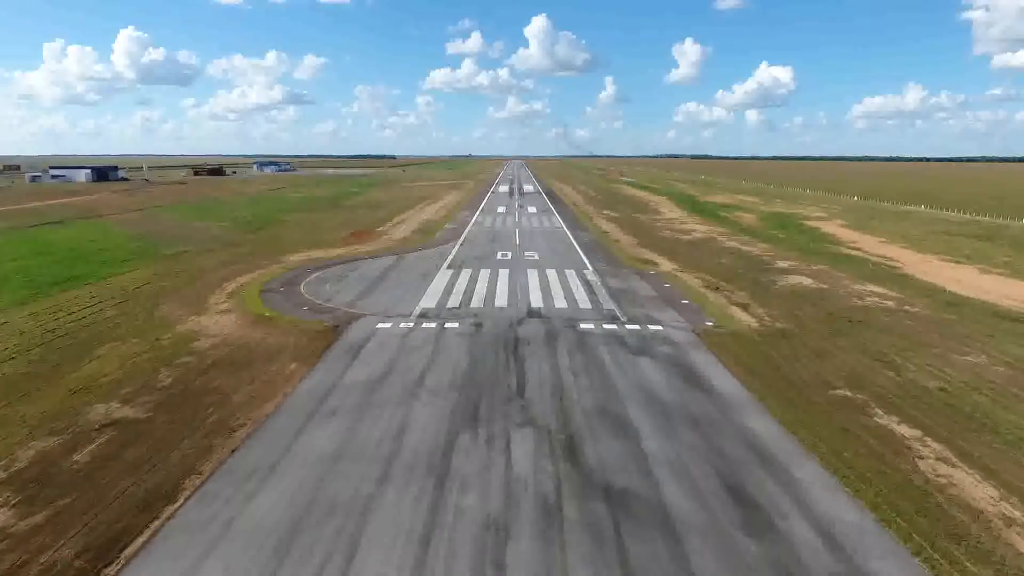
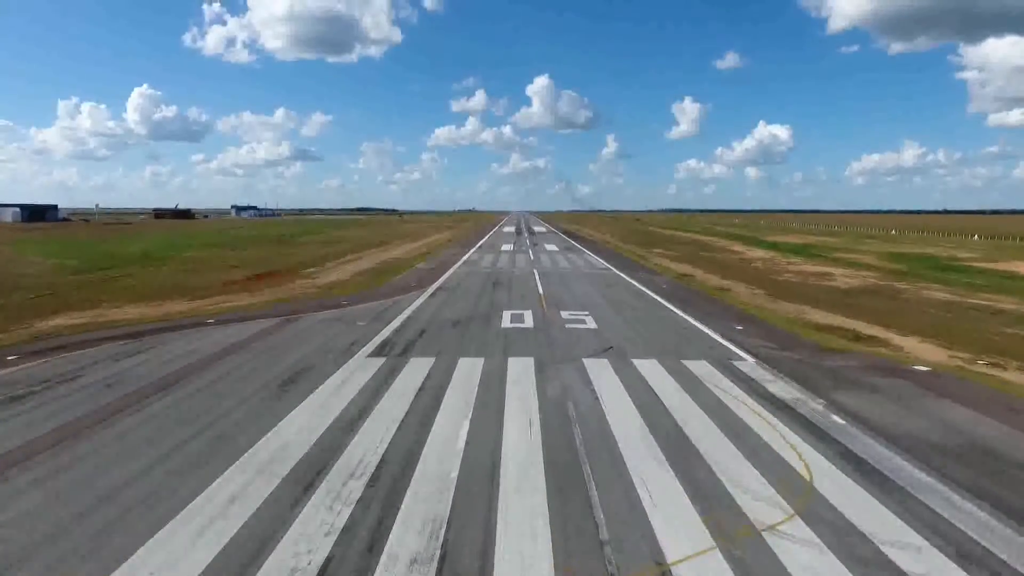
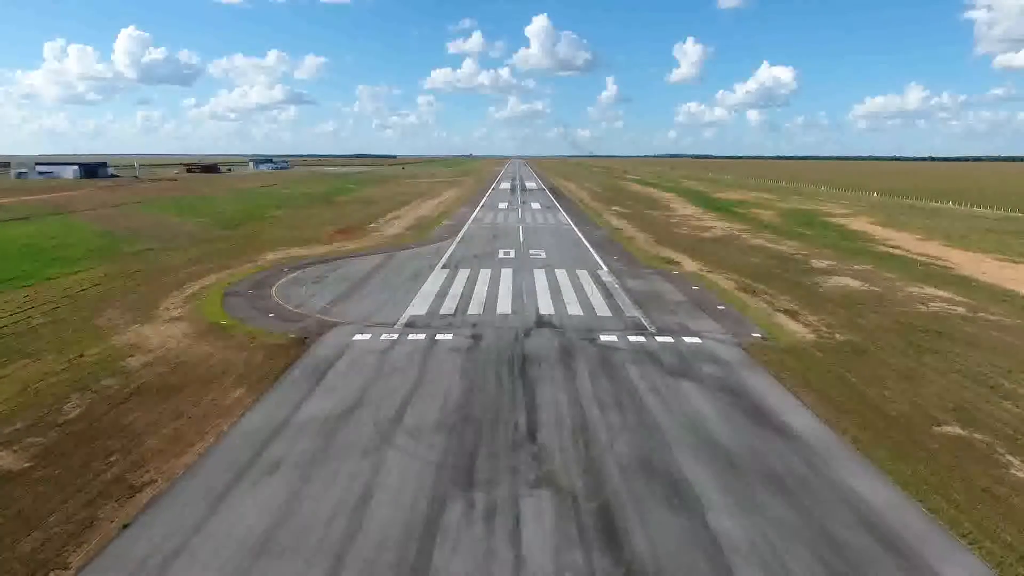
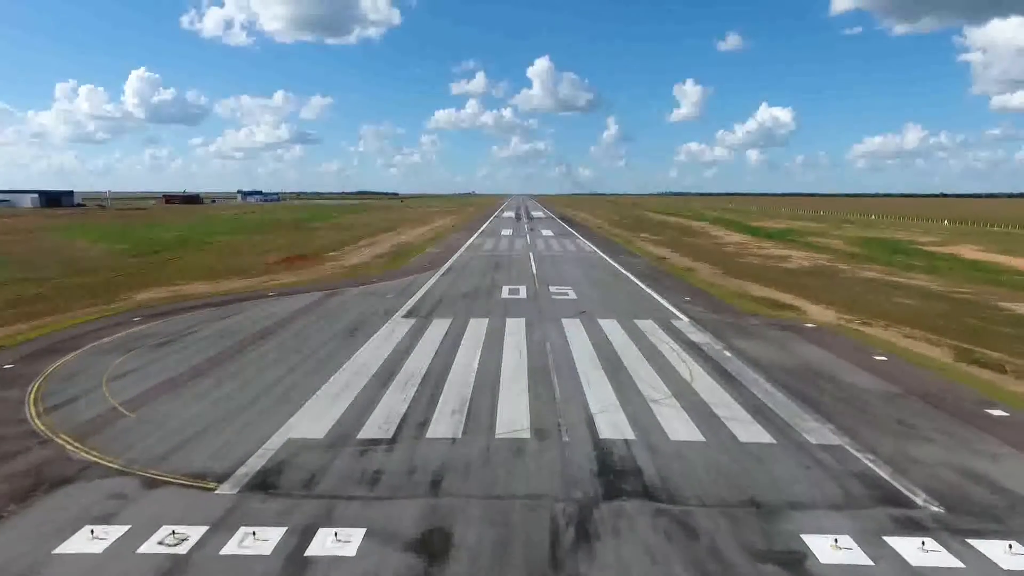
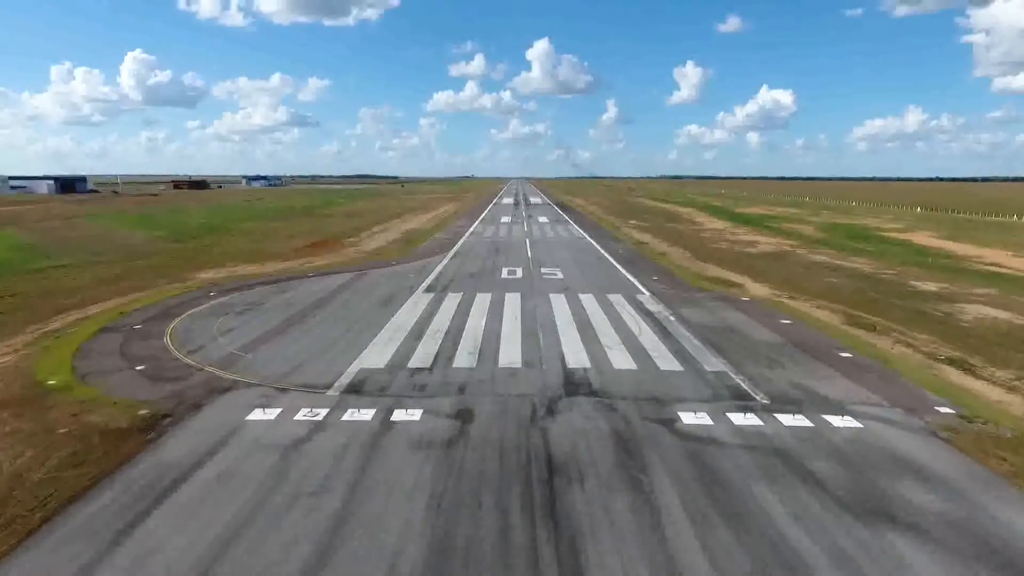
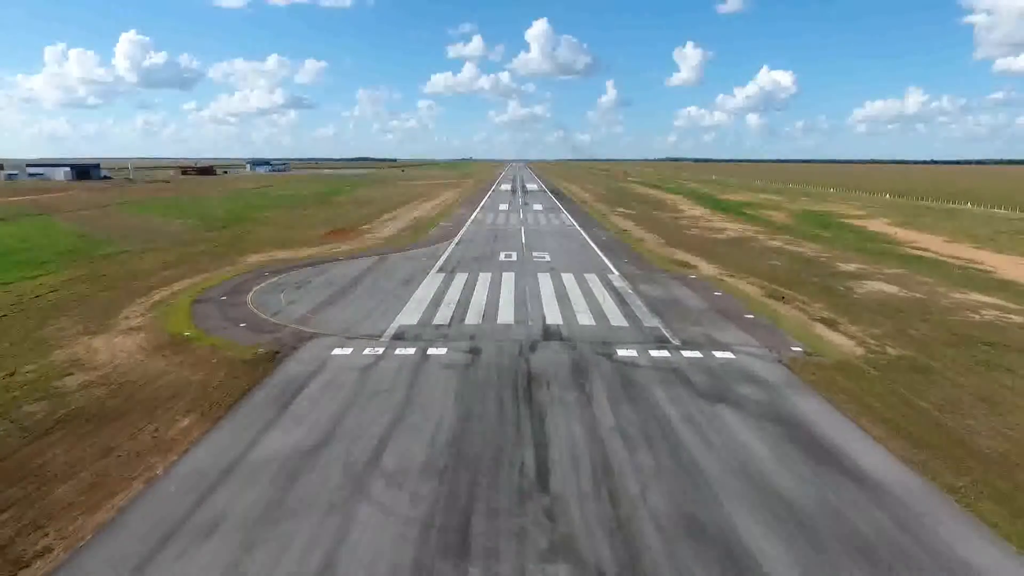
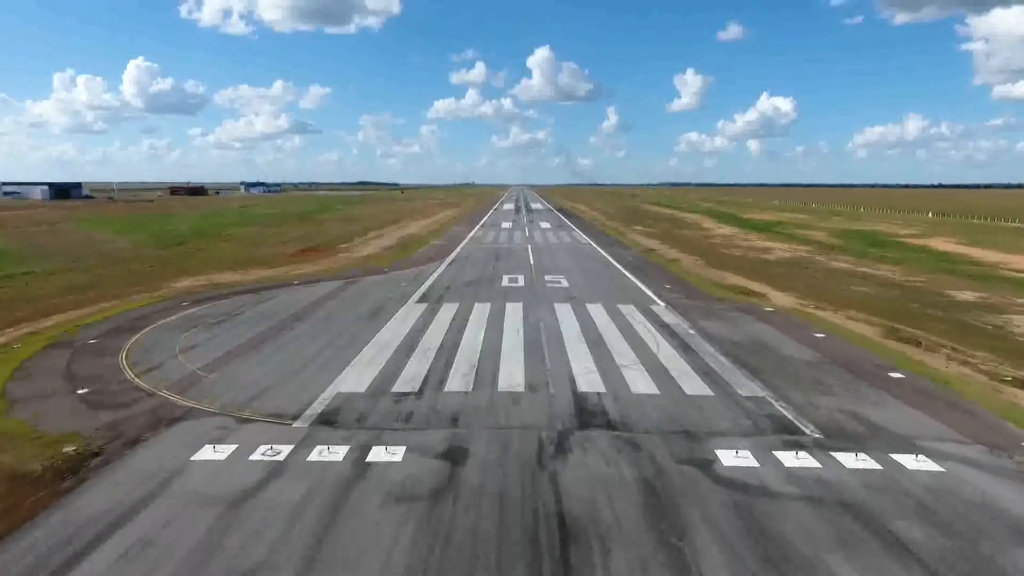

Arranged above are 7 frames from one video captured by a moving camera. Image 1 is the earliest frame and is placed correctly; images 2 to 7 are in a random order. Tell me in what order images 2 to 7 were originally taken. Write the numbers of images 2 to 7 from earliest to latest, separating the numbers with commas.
3, 6, 5, 7, 4, 2
